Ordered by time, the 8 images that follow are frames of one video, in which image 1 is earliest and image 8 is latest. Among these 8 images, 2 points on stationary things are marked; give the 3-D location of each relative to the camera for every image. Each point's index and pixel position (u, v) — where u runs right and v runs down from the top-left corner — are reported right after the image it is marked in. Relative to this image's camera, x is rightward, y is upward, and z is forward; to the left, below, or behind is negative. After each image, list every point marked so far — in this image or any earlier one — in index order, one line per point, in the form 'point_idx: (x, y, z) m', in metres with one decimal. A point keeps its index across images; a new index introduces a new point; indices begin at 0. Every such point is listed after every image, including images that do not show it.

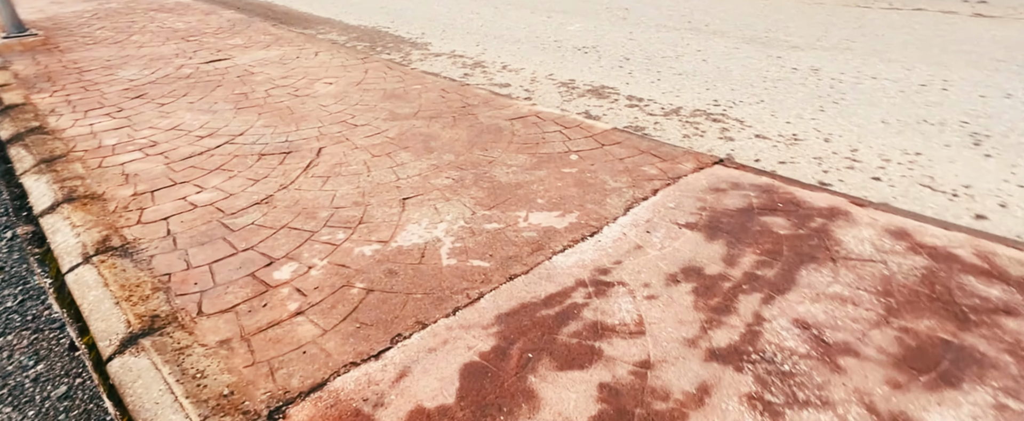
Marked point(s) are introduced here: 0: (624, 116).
0: (+0.7, +0.6, +3.1) m
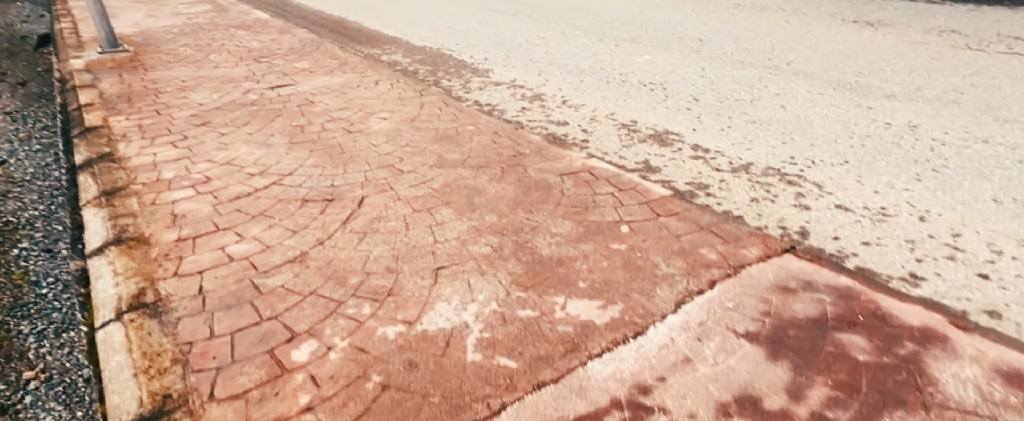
0: (+1.0, +0.2, +2.9) m
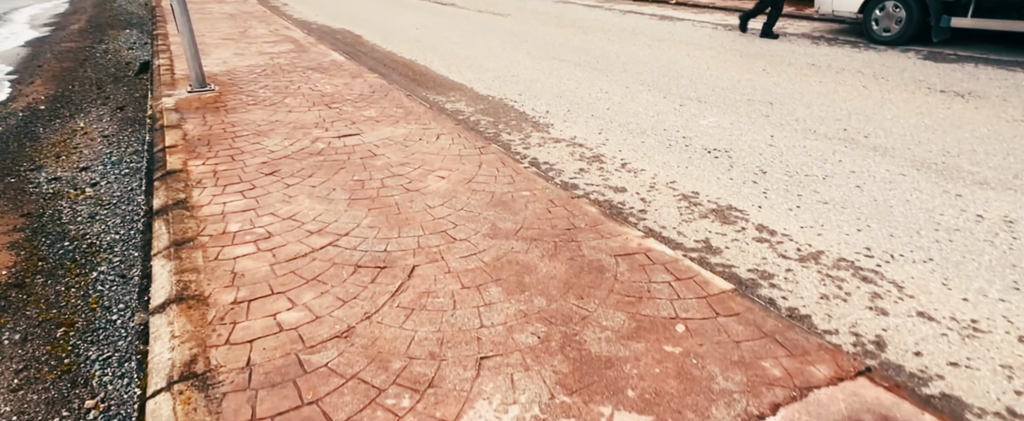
0: (+1.2, -0.2, +2.7) m
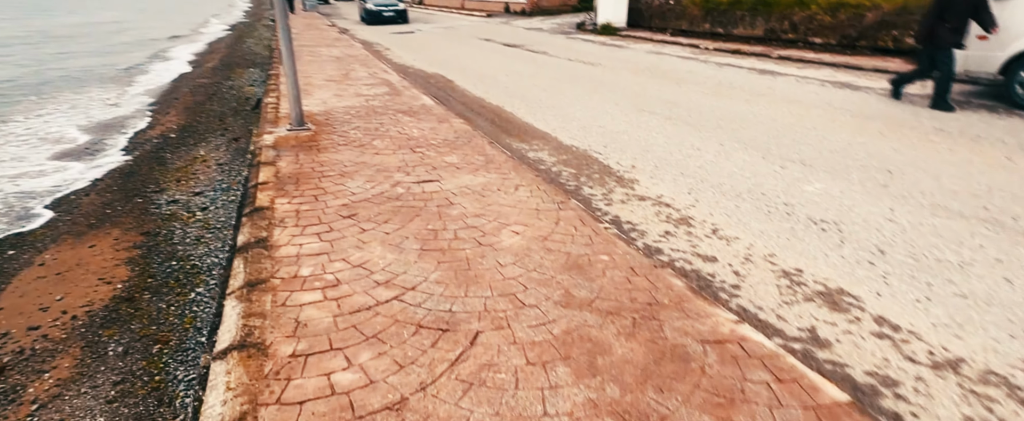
0: (+1.6, -0.6, +2.3) m
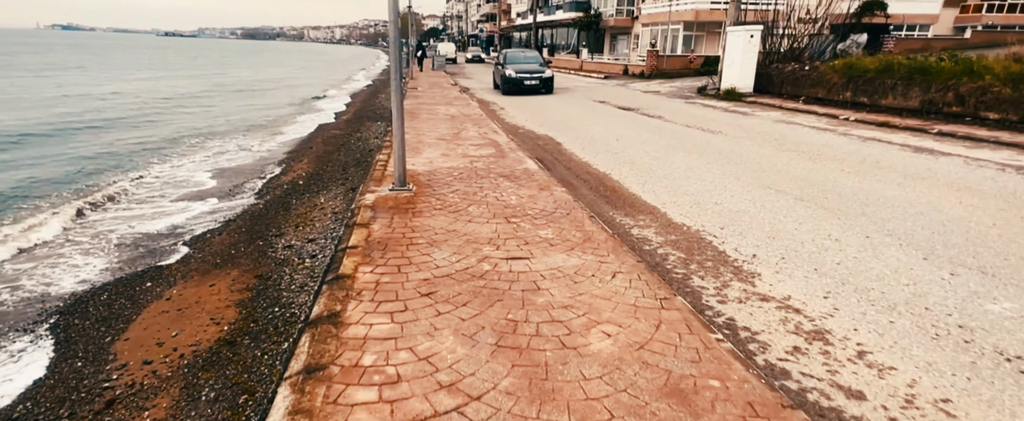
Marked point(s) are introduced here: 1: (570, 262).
0: (+1.8, -1.1, +1.5) m
1: (+0.4, -0.3, +3.4) m
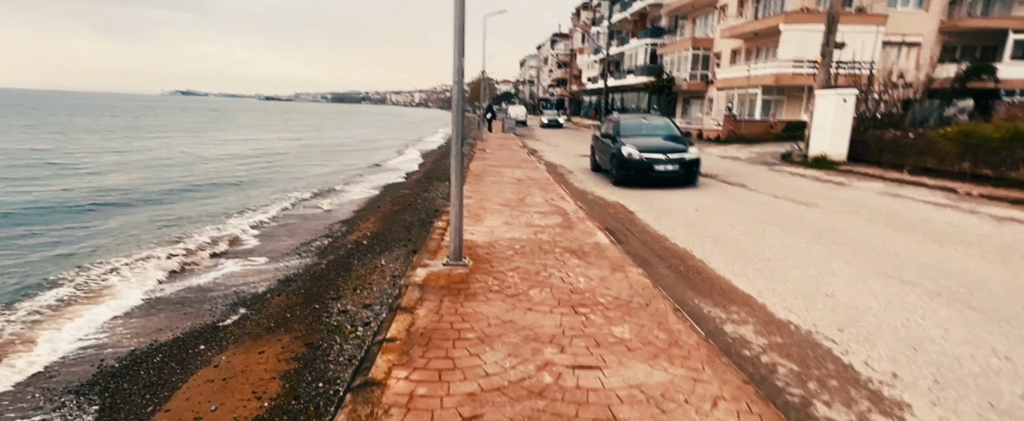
0: (+1.9, -1.5, +0.5) m
1: (+0.7, -0.9, +2.7) m
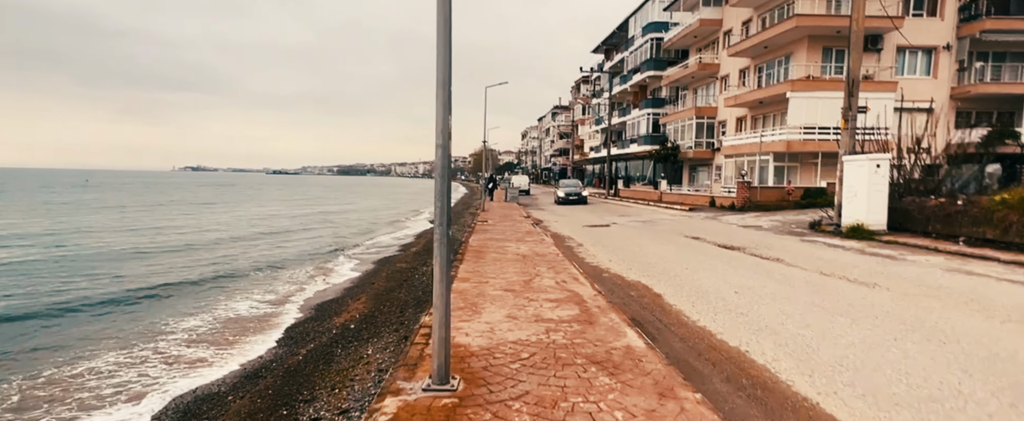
0: (+1.9, -1.6, -0.9) m
1: (+0.8, -1.3, +1.3) m
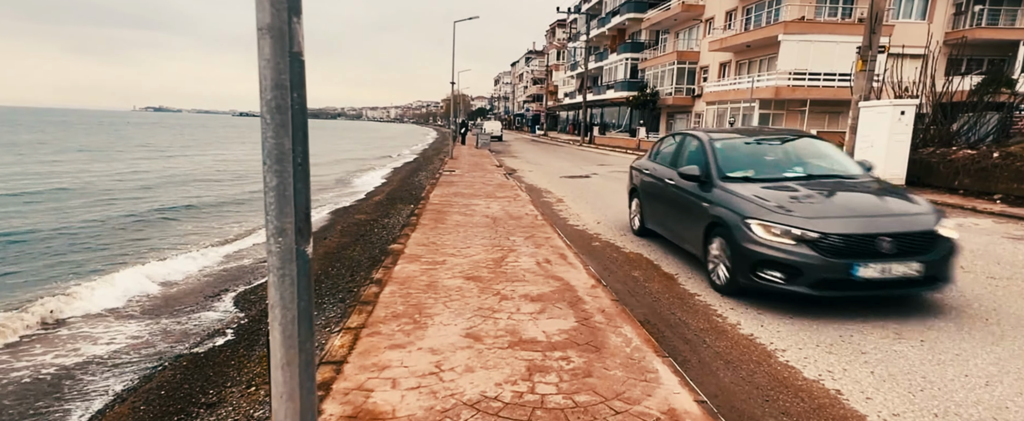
0: (+2.0, -1.9, -2.6) m
1: (+0.7, -1.4, -0.5) m
